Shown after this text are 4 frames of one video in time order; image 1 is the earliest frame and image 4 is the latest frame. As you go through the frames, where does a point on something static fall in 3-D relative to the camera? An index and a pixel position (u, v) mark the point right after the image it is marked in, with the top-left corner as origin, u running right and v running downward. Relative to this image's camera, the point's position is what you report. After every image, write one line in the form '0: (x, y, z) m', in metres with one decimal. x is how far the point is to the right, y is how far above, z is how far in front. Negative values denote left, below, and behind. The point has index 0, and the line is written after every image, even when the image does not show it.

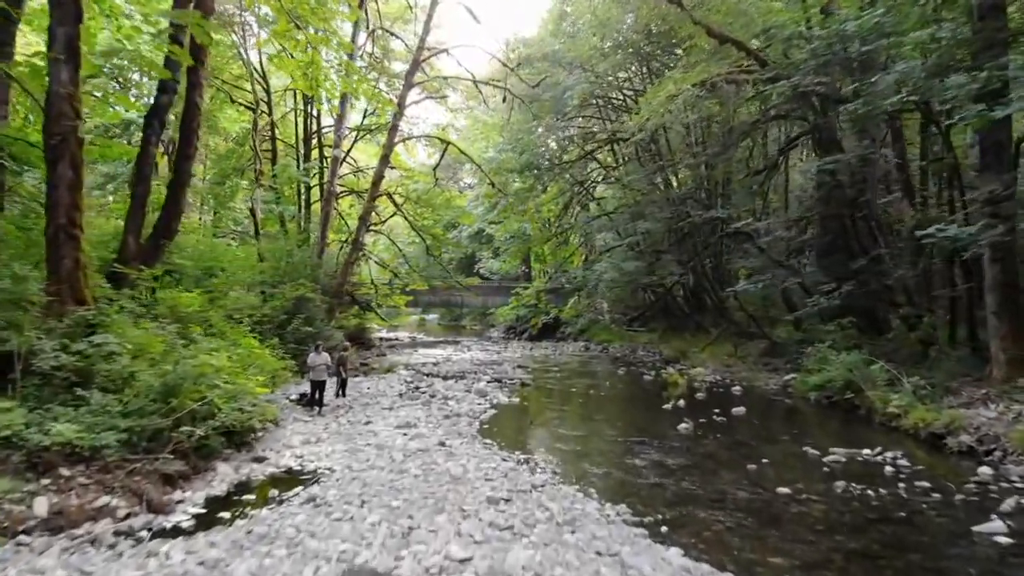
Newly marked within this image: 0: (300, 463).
0: (-2.6, -2.2, +7.5) m
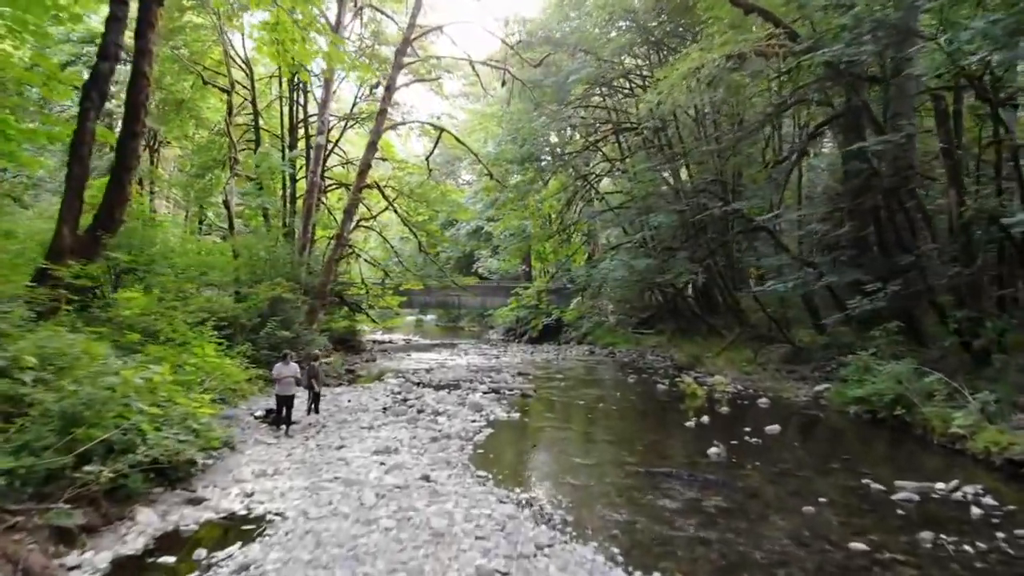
0: (-2.6, -2.1, +6.0) m
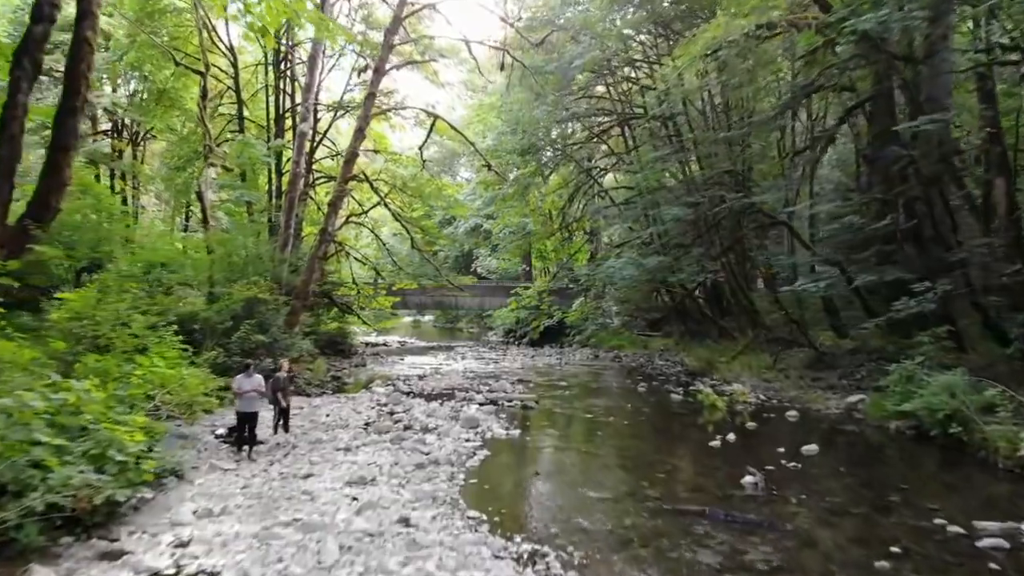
0: (-2.6, -2.1, +4.8) m
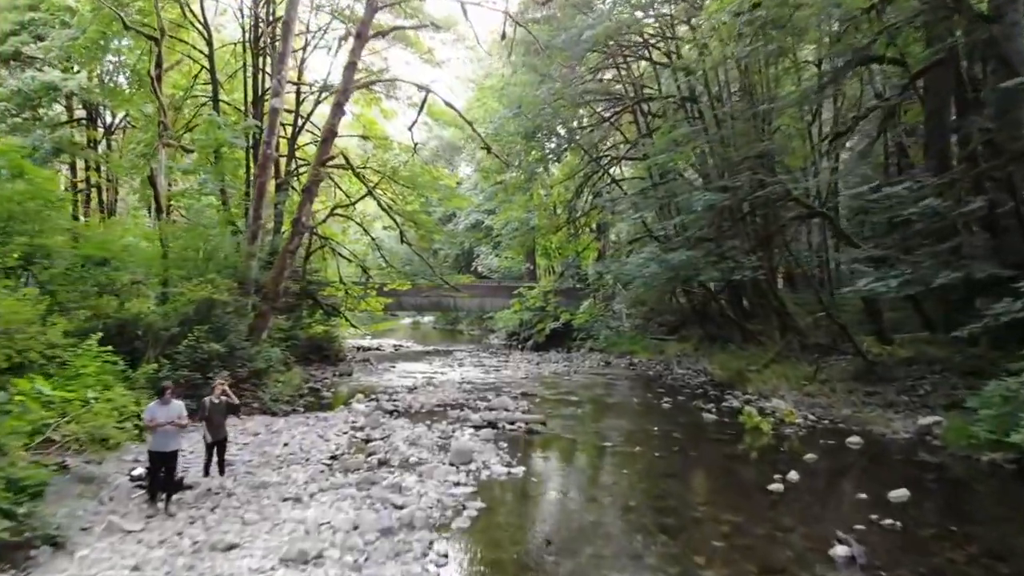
0: (-2.6, -2.1, +2.9) m
